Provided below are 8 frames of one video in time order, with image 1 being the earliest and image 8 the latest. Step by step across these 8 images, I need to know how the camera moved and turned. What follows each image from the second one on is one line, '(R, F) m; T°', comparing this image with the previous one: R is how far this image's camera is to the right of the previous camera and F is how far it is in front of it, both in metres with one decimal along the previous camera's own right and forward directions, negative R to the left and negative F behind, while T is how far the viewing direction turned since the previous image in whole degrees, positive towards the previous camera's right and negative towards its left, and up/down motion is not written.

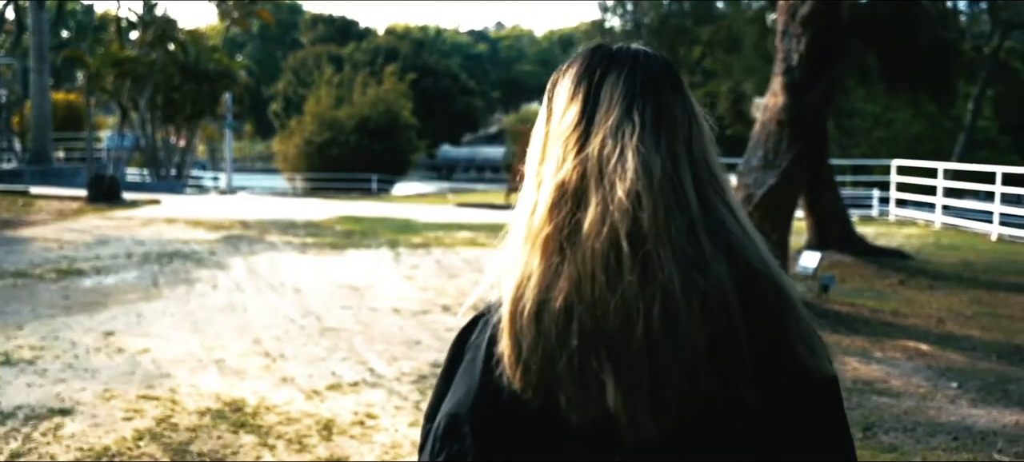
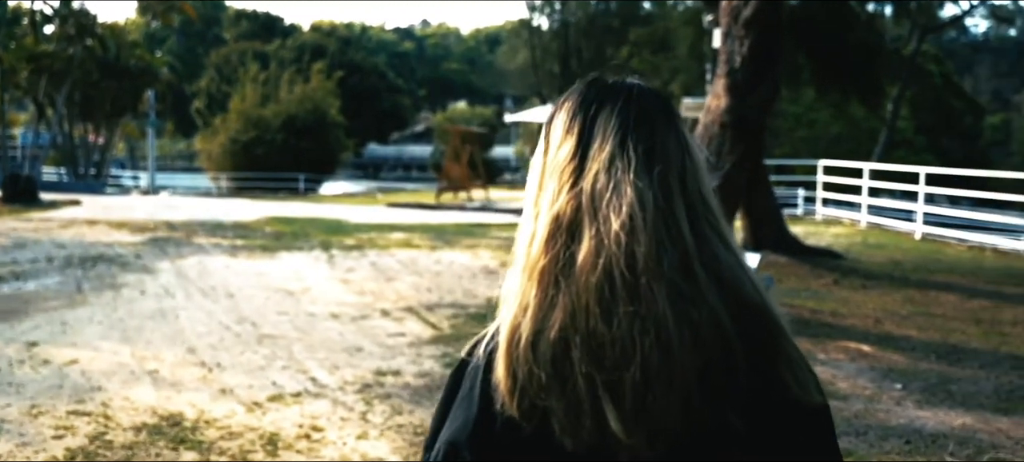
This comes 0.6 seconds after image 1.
(-0.1, +0.1) m; +4°
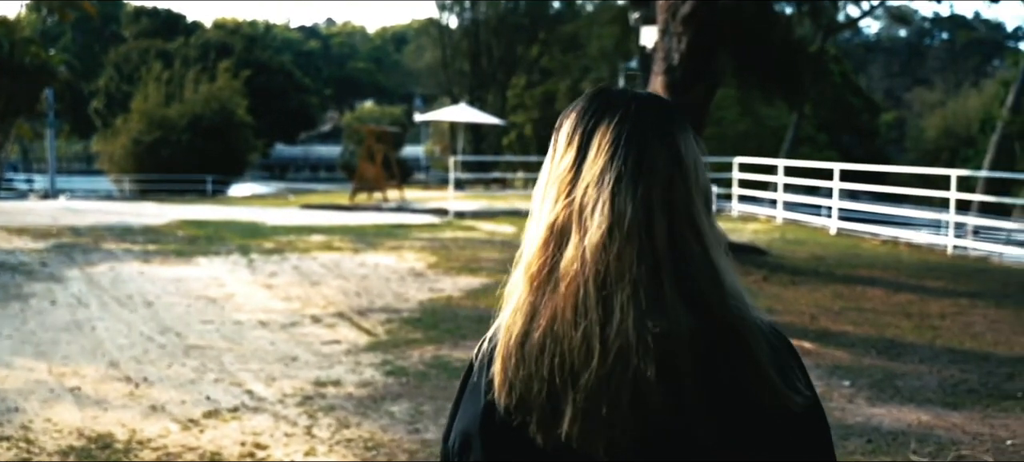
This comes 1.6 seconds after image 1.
(-0.2, +0.2) m; +5°
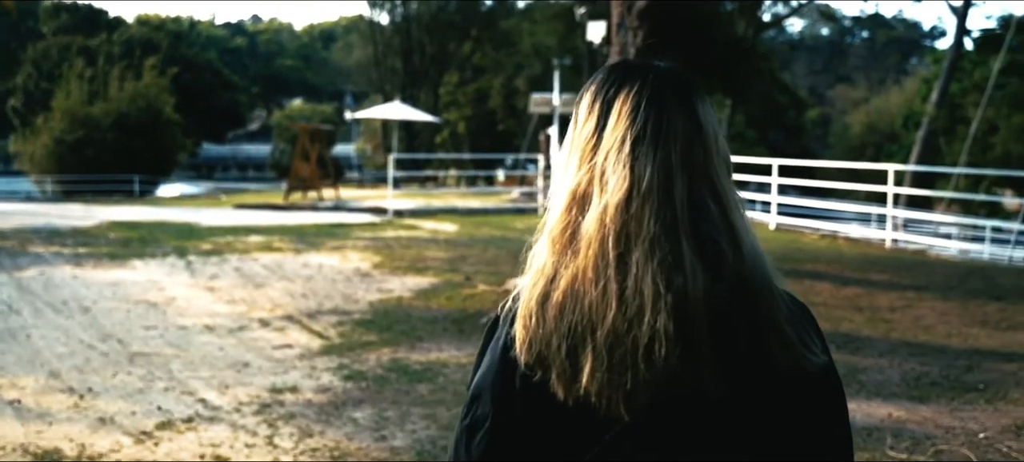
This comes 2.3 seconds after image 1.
(-0.2, +0.2) m; +4°
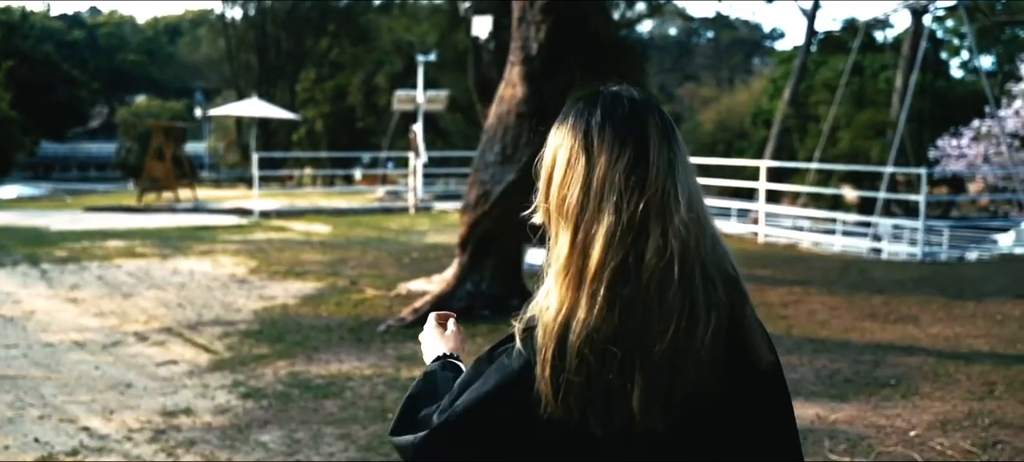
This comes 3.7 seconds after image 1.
(-0.3, +0.3) m; +8°
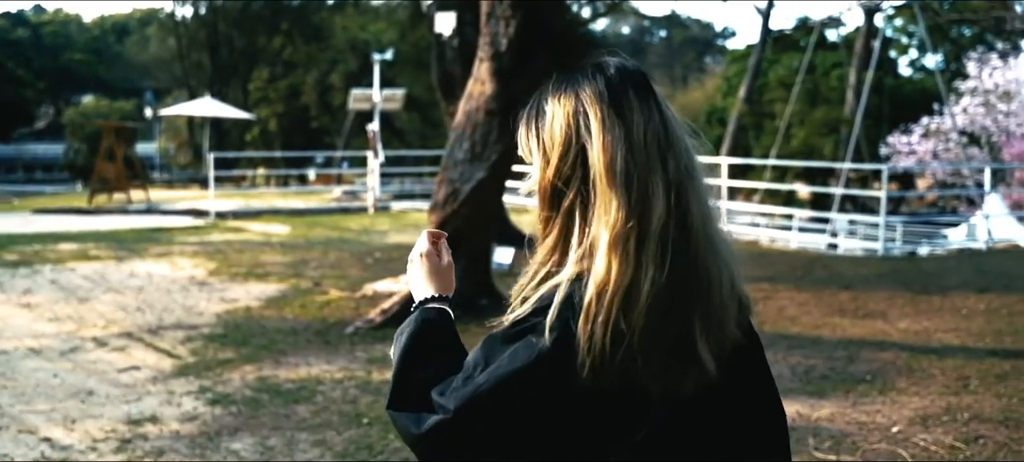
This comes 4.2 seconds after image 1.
(-0.1, +0.1) m; +3°
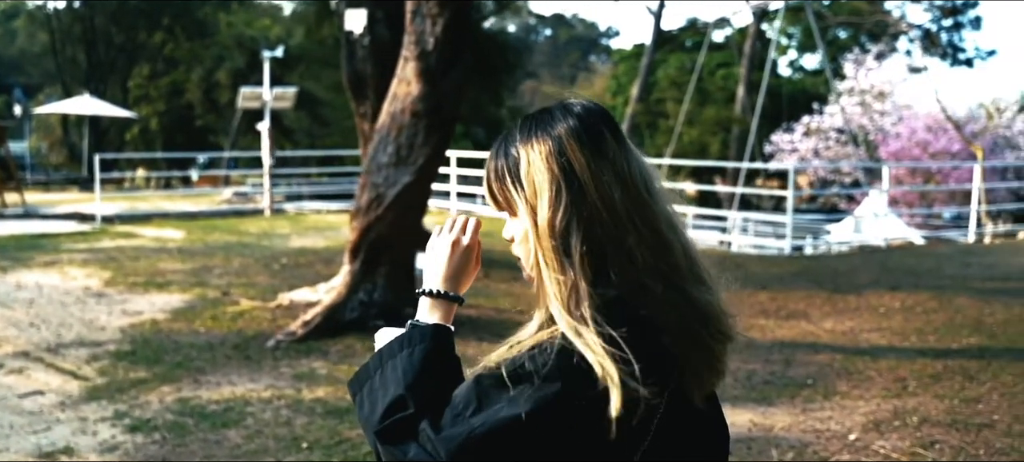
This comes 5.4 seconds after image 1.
(-0.3, +0.3) m; +6°
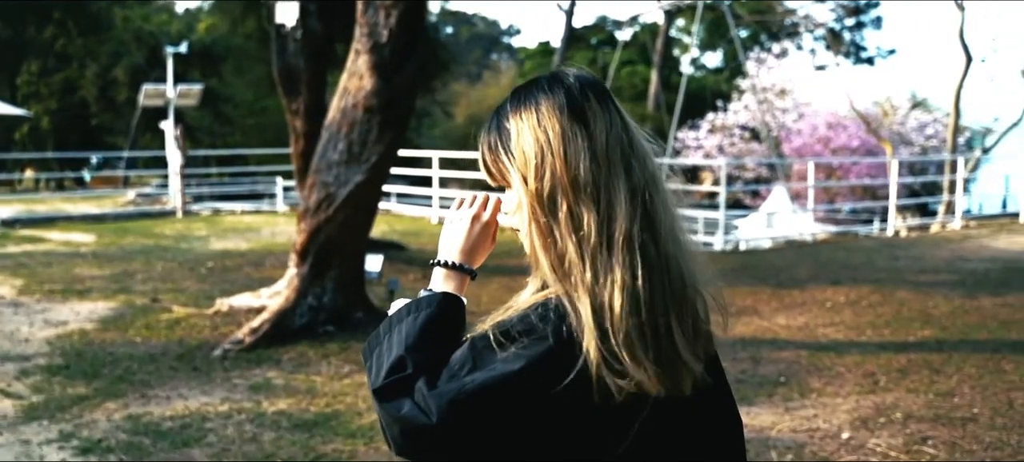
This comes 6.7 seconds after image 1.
(-0.4, +0.2) m; +5°
